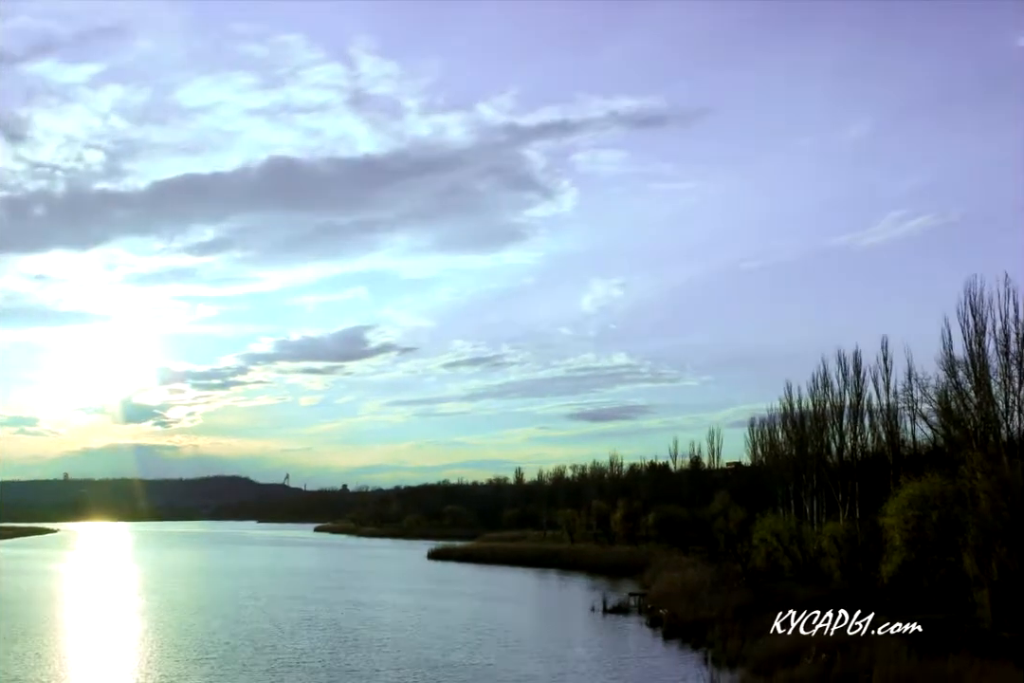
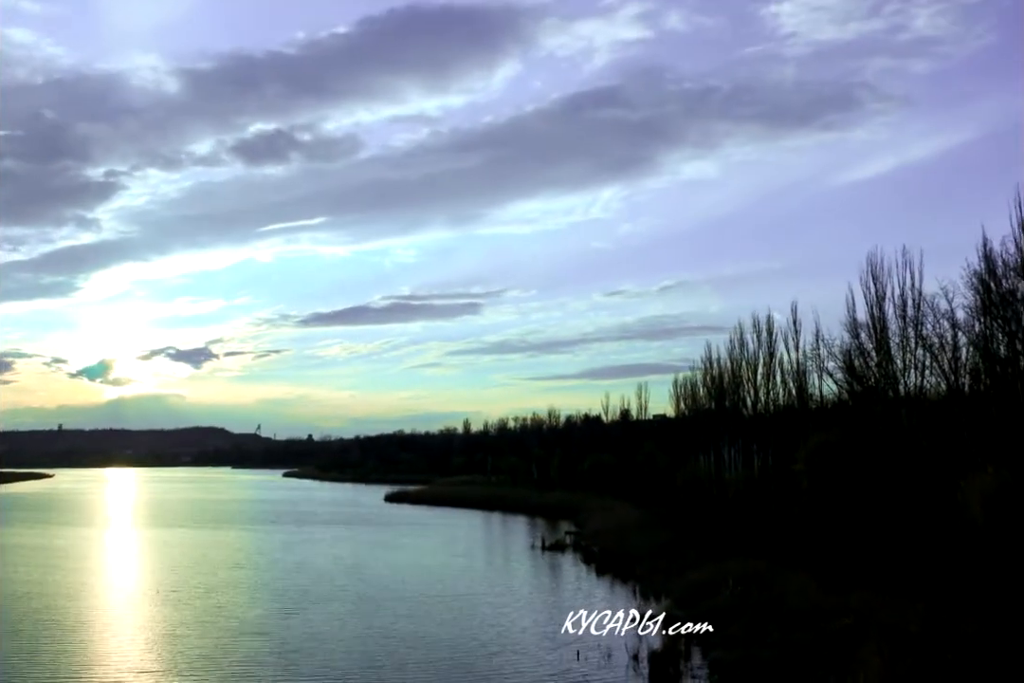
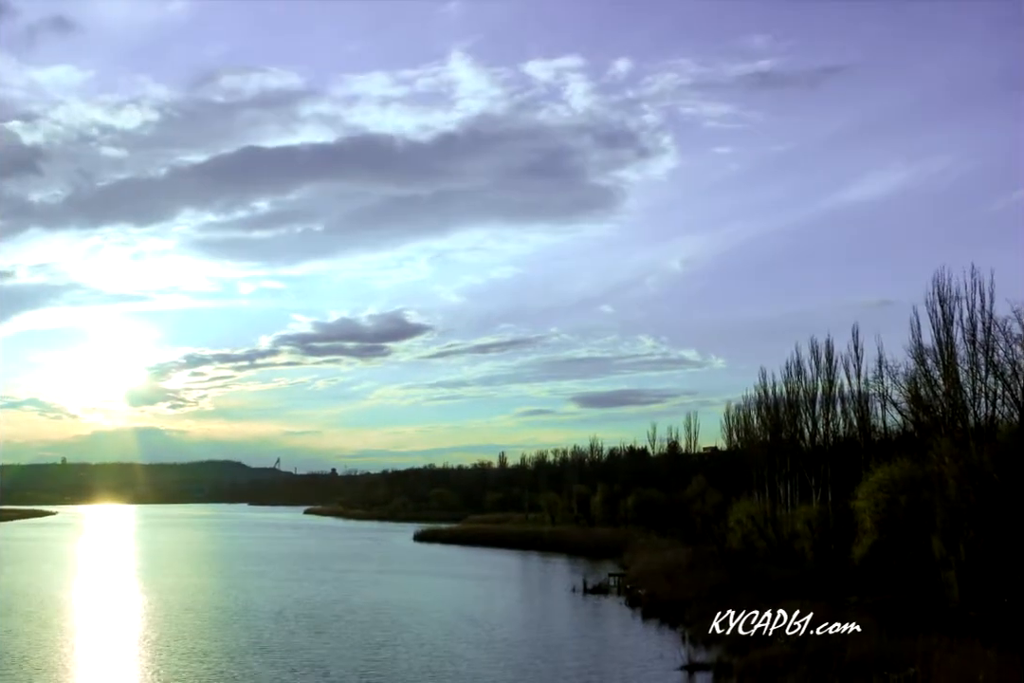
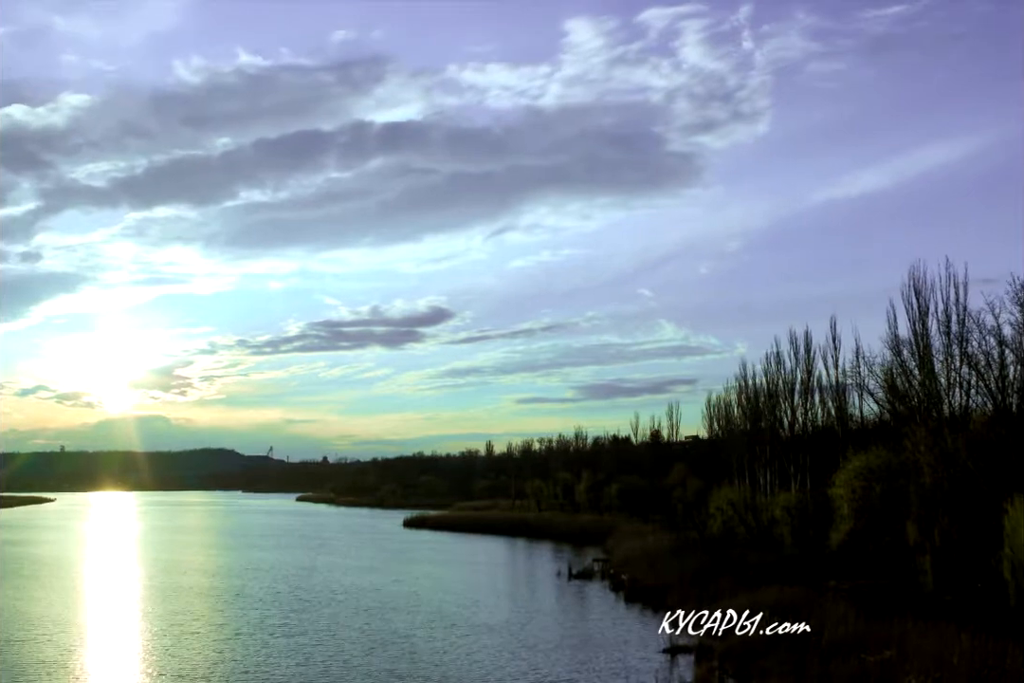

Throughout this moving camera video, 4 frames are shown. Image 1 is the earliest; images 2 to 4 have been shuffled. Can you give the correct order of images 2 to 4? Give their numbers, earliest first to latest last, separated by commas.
3, 4, 2
